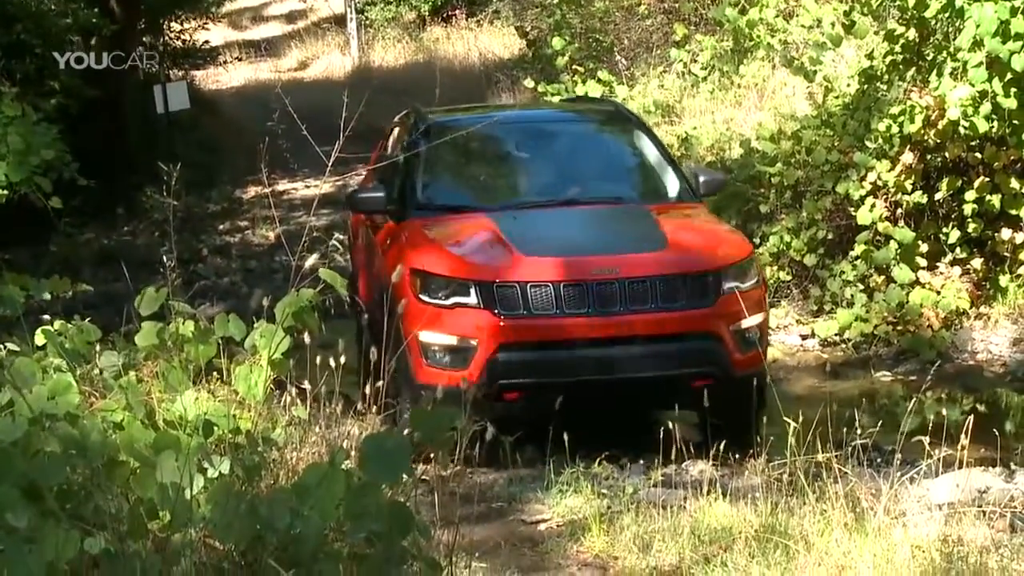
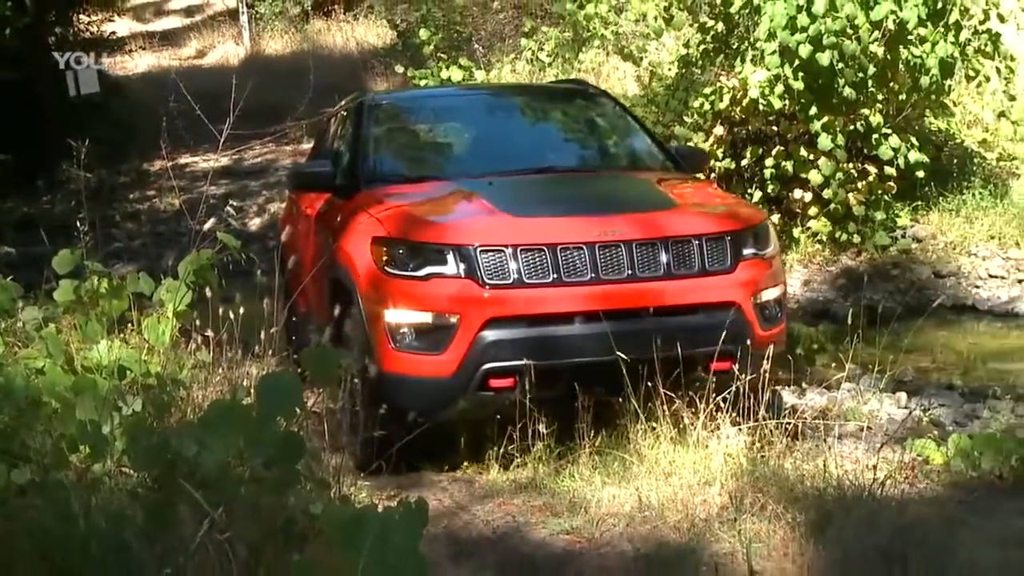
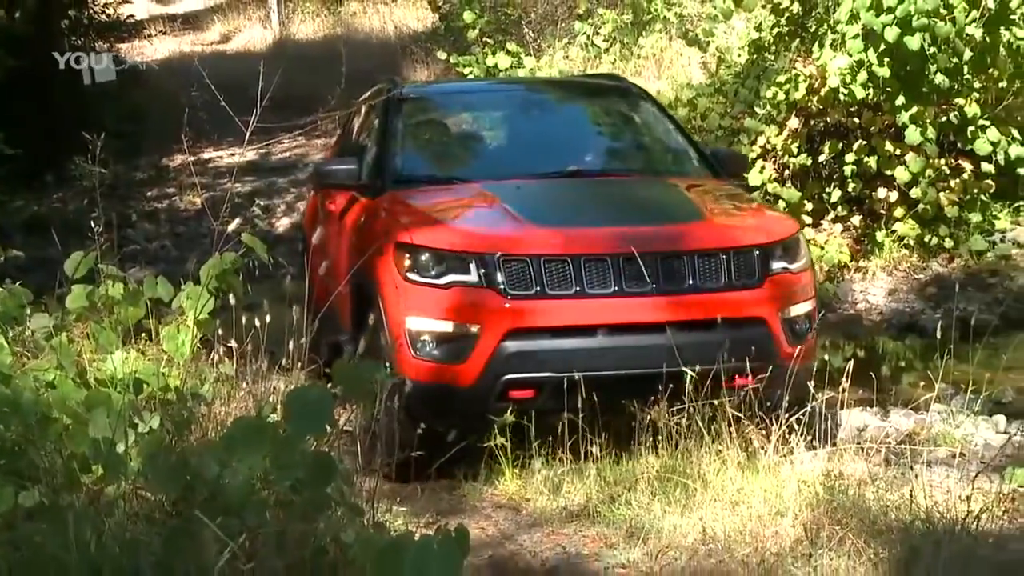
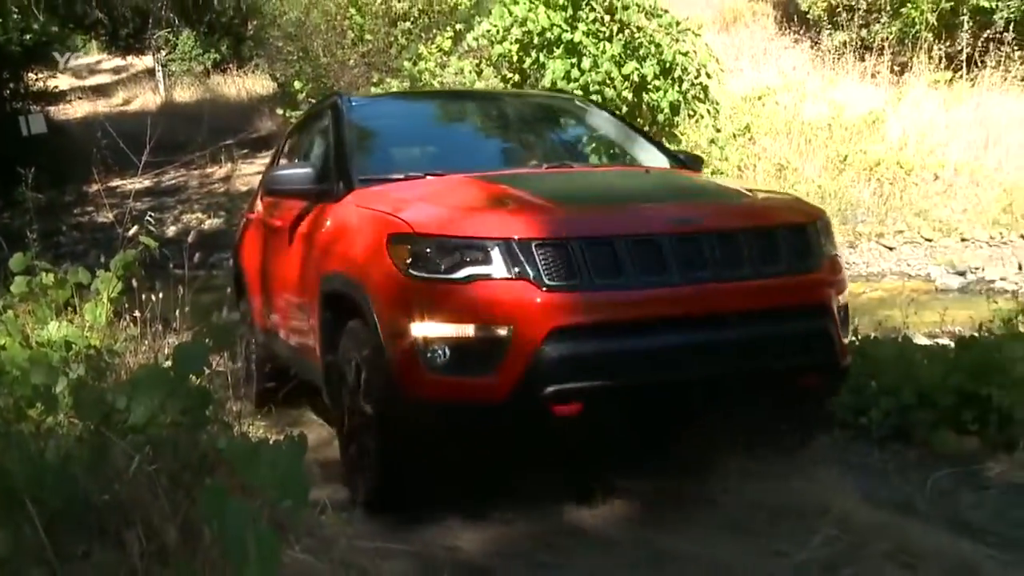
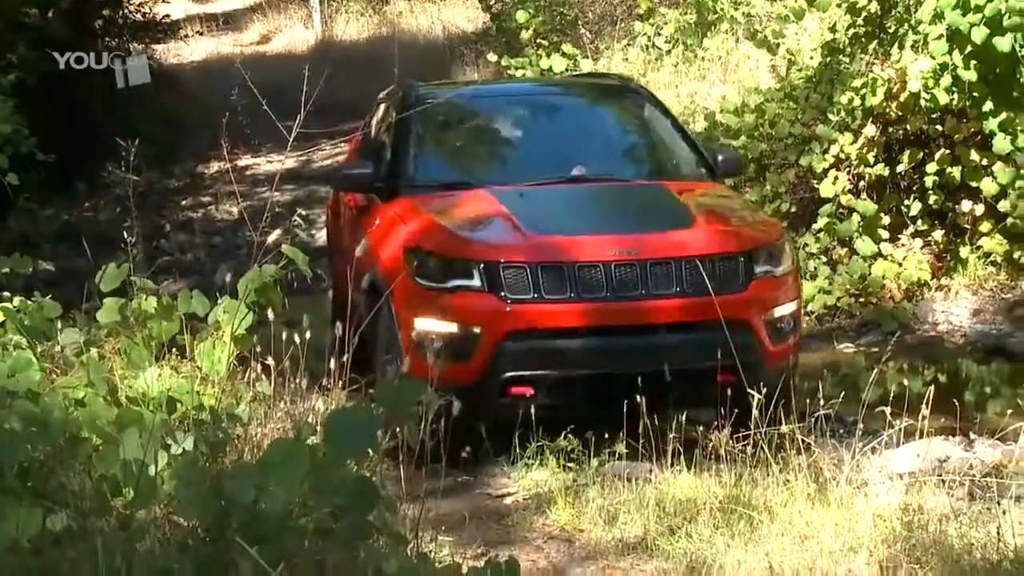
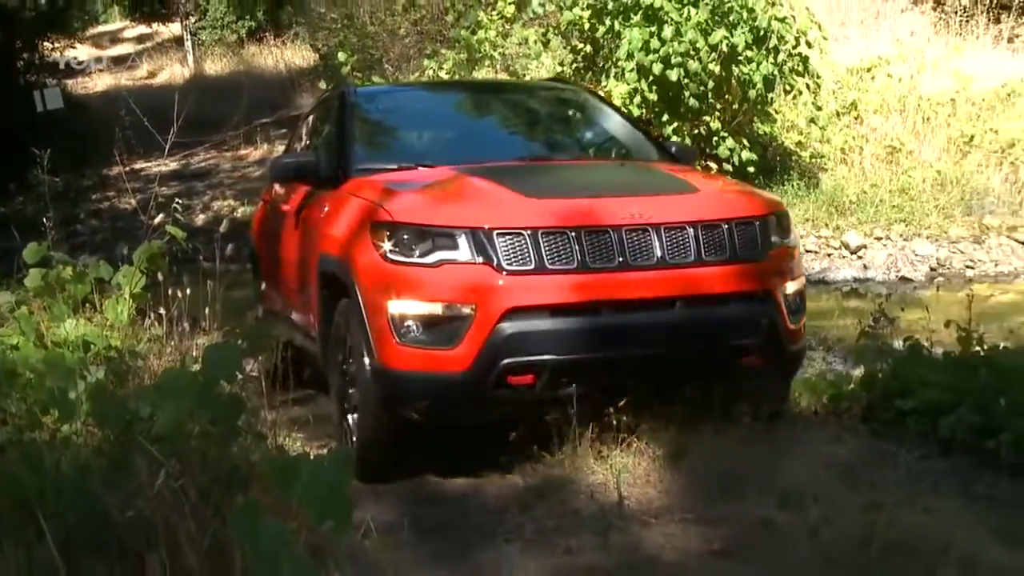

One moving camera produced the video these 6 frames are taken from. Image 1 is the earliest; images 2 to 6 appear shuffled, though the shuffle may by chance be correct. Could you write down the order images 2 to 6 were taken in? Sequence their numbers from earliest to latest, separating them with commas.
5, 3, 2, 6, 4
